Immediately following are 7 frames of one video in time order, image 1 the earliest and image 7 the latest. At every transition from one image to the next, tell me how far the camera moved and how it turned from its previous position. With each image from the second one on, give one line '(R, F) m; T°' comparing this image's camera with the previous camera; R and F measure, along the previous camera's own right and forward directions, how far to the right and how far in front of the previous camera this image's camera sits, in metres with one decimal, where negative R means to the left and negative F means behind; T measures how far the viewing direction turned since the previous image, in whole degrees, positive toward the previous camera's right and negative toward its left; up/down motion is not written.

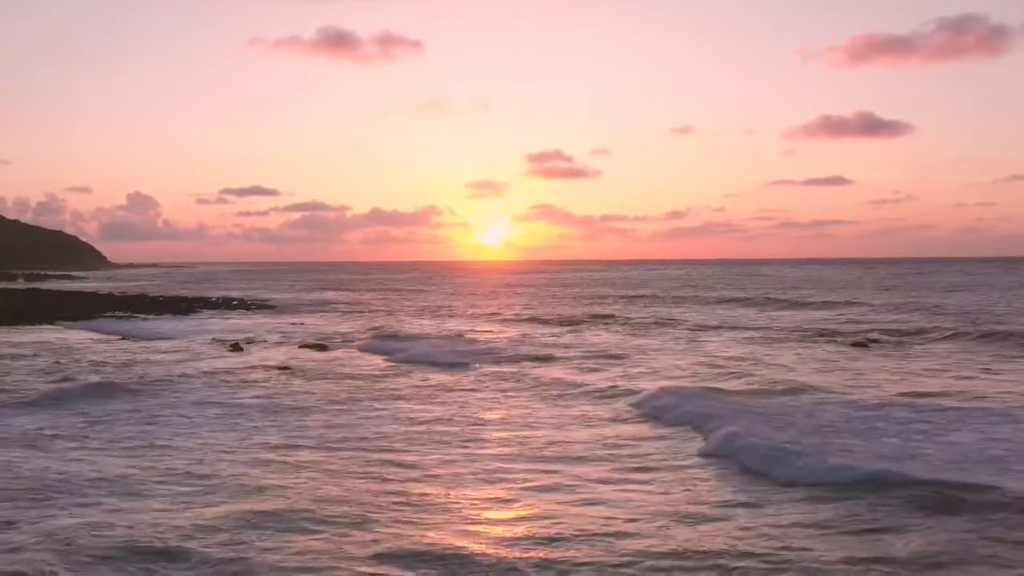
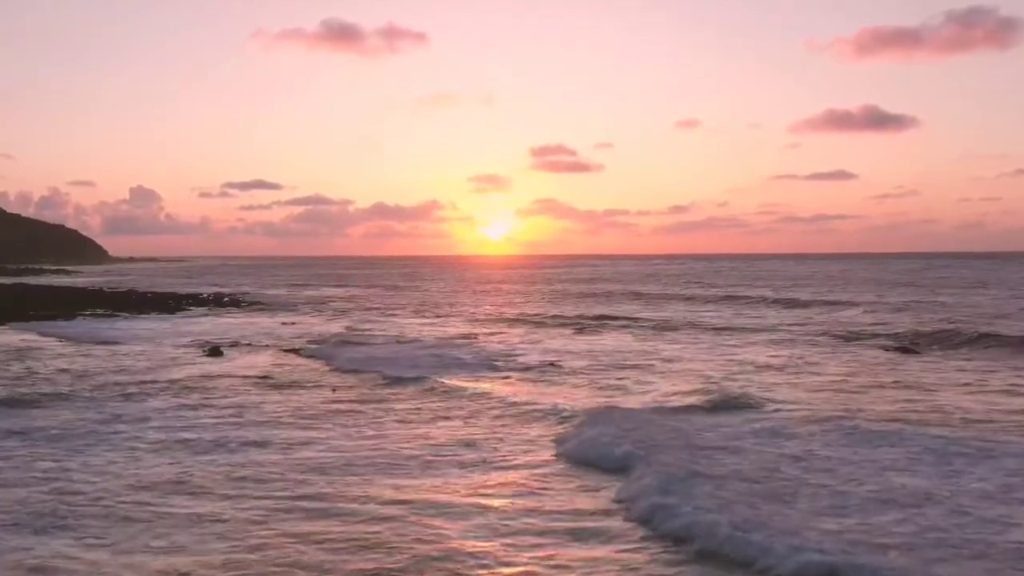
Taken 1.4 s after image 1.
(-0.1, +2.8) m; 0°
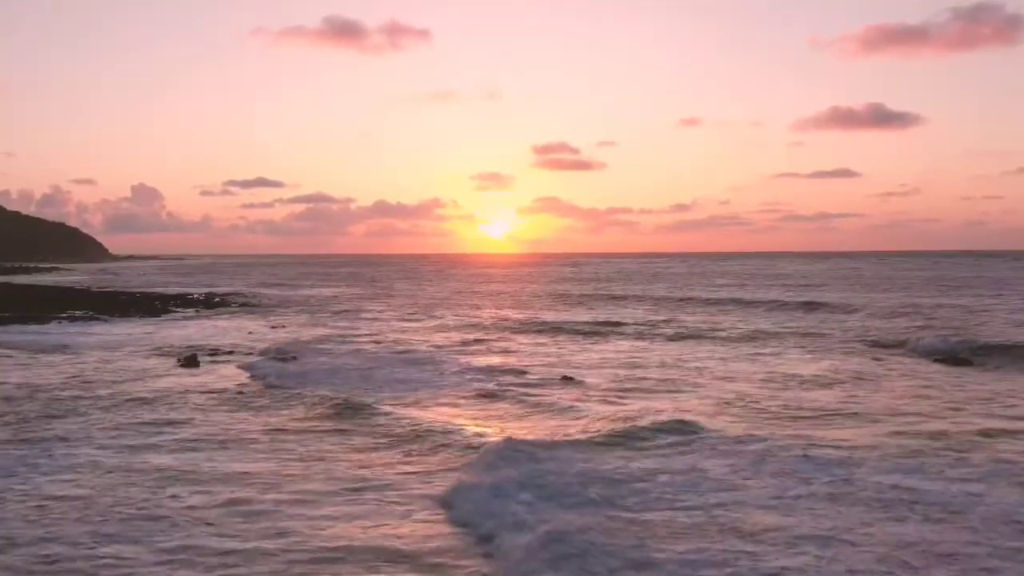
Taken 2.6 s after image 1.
(-0.1, +2.7) m; 0°
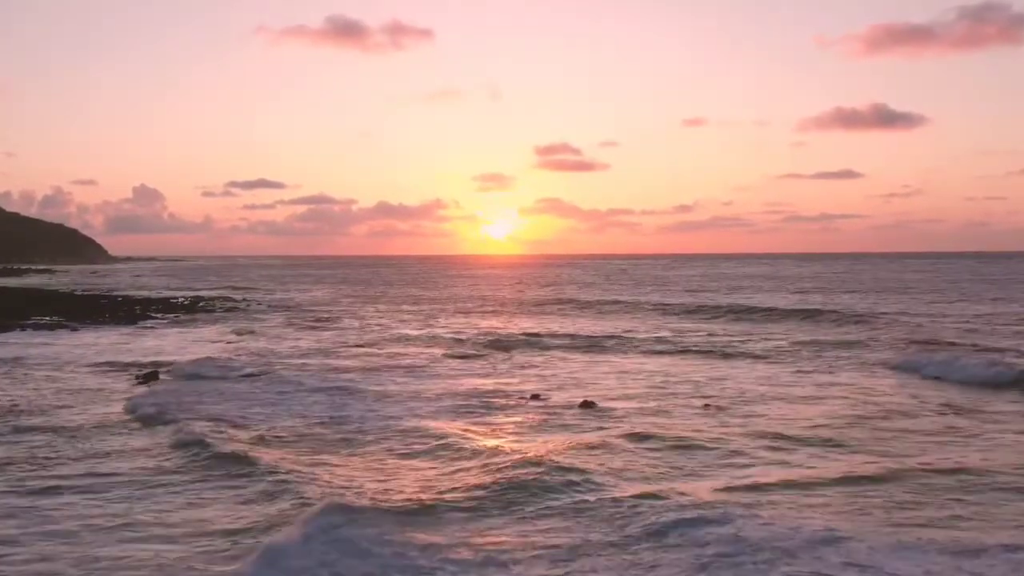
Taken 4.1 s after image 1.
(-0.2, +3.5) m; 0°
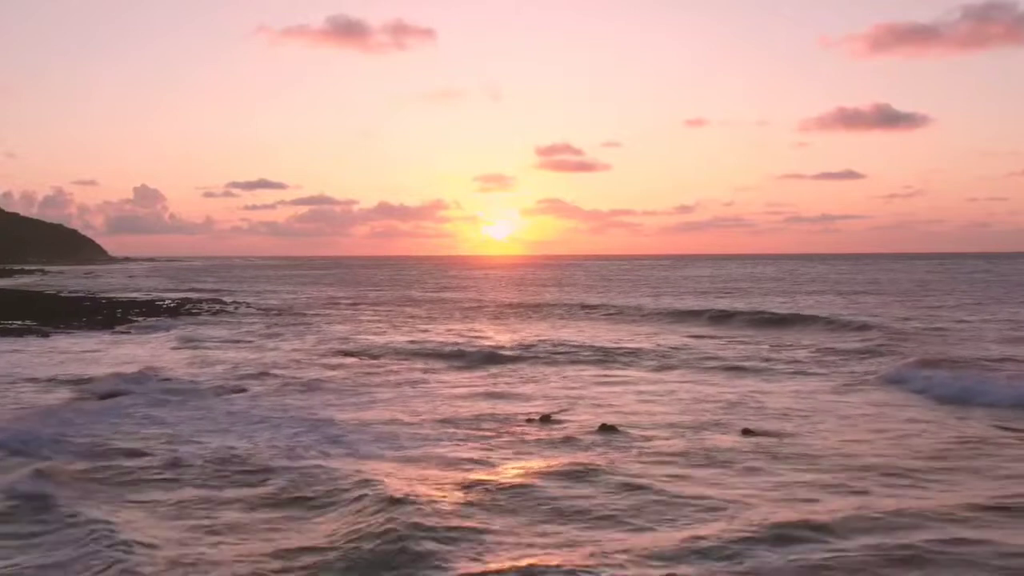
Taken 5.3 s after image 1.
(-0.1, +2.8) m; 0°
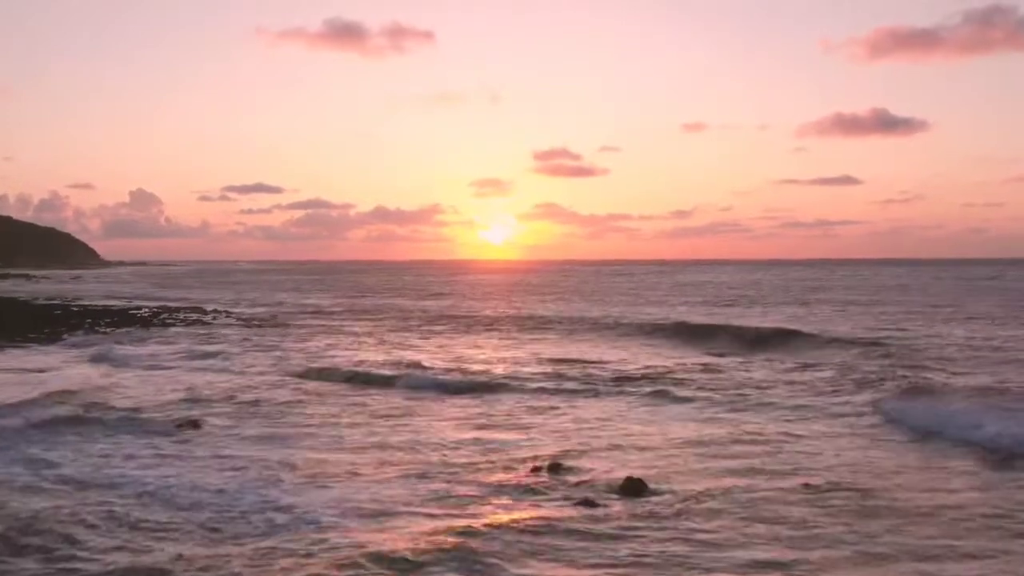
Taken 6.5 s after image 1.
(-0.1, +3.4) m; 0°
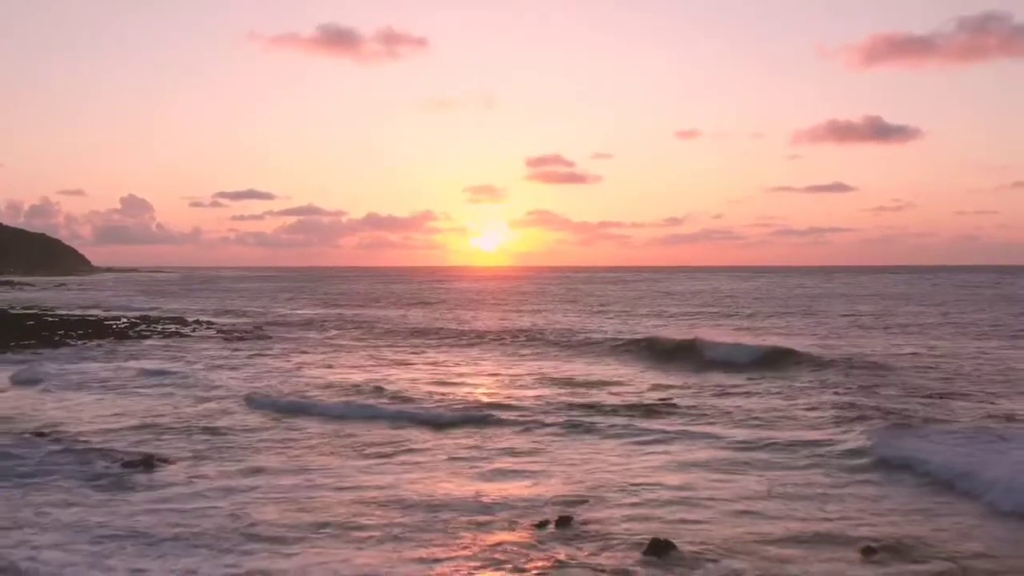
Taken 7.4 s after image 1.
(-0.1, +2.4) m; 0°
